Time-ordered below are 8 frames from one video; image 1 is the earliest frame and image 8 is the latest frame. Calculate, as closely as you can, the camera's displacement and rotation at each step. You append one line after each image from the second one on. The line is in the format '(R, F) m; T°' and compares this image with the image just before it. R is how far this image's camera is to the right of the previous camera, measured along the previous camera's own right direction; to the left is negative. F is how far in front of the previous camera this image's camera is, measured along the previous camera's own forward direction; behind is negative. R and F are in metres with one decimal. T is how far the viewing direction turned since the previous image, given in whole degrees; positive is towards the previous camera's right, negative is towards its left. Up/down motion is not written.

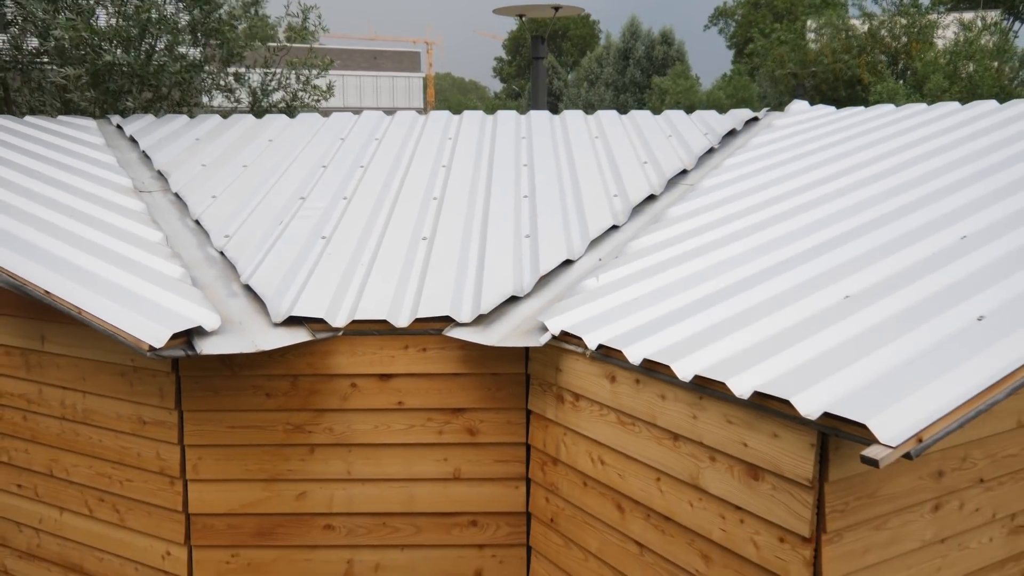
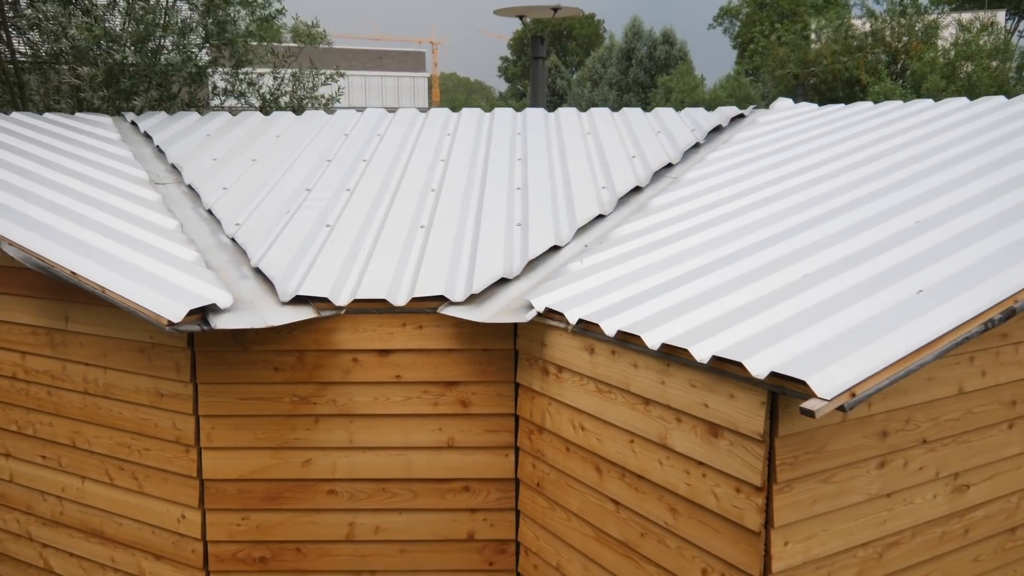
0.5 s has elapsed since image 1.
(+0.1, -0.3) m; 0°
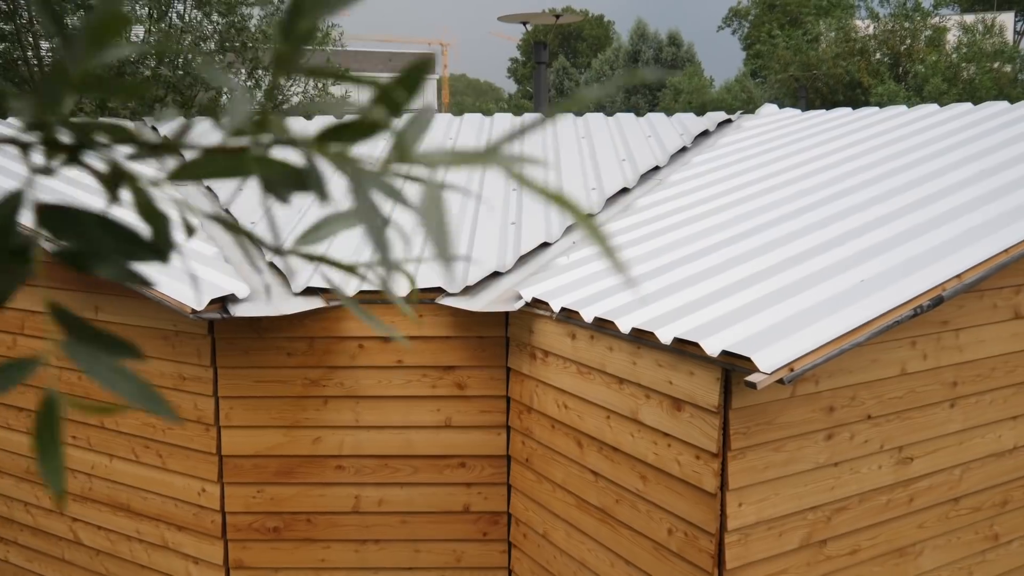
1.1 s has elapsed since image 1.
(+0.1, -0.4) m; -1°
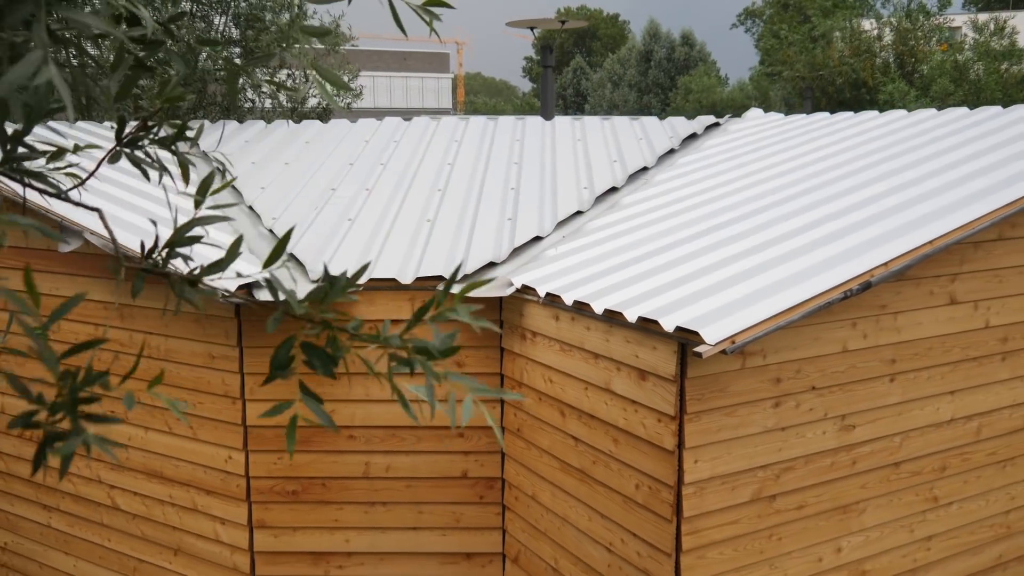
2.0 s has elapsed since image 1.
(+0.1, -0.5) m; -1°
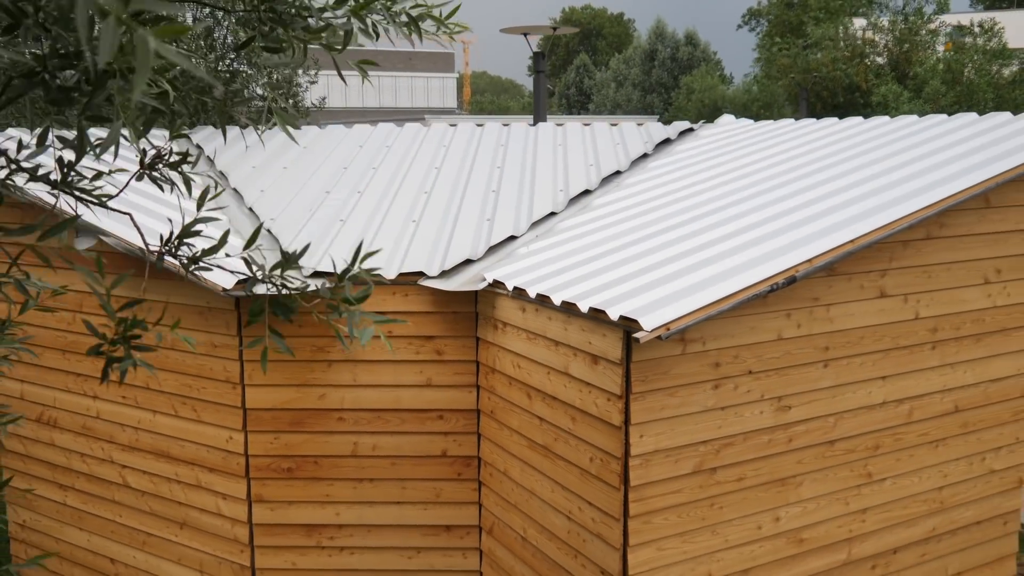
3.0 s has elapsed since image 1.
(+0.2, -0.5) m; 0°
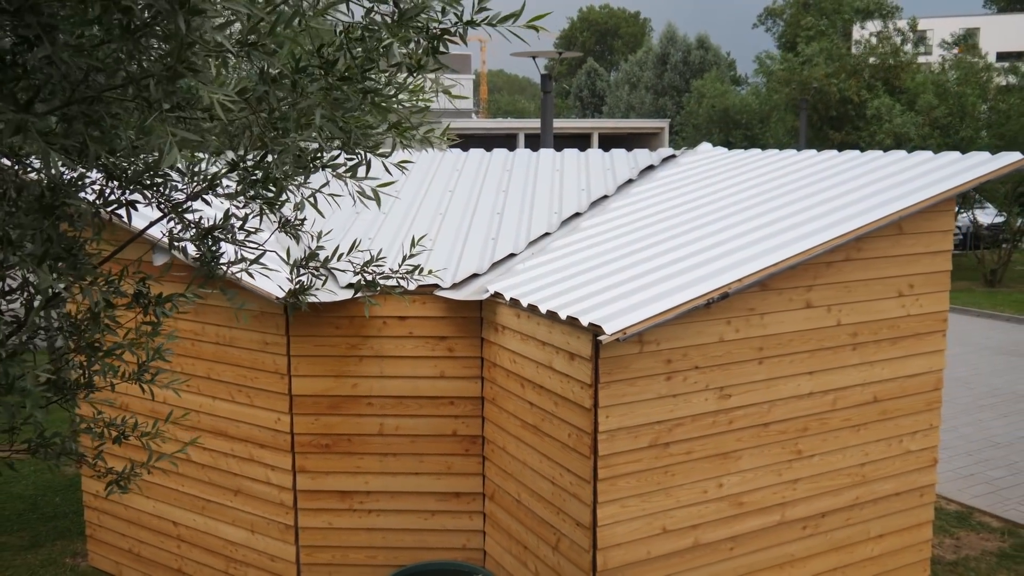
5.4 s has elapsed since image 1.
(+0.1, -1.2) m; -1°
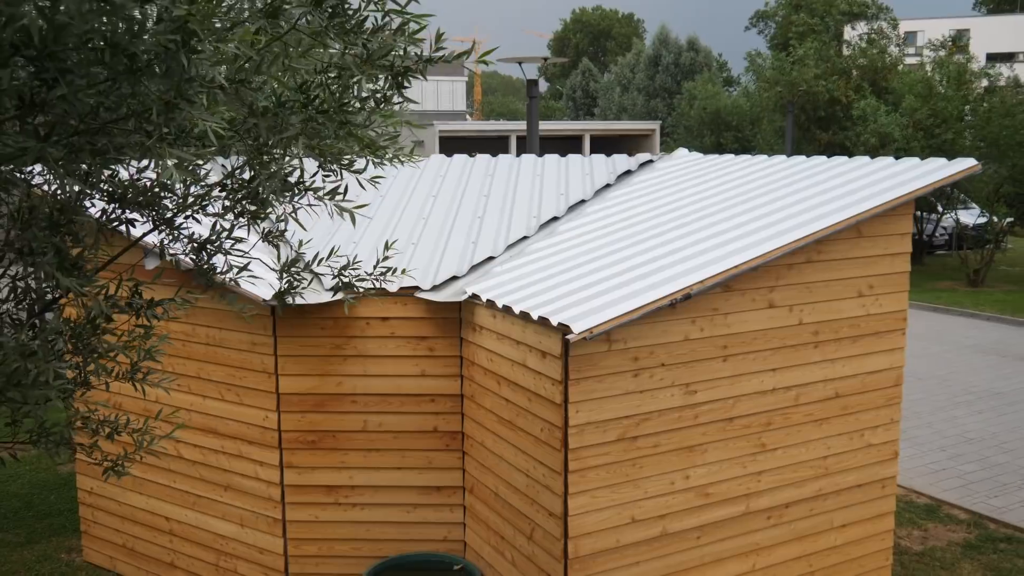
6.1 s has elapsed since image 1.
(+0.1, -0.3) m; 0°
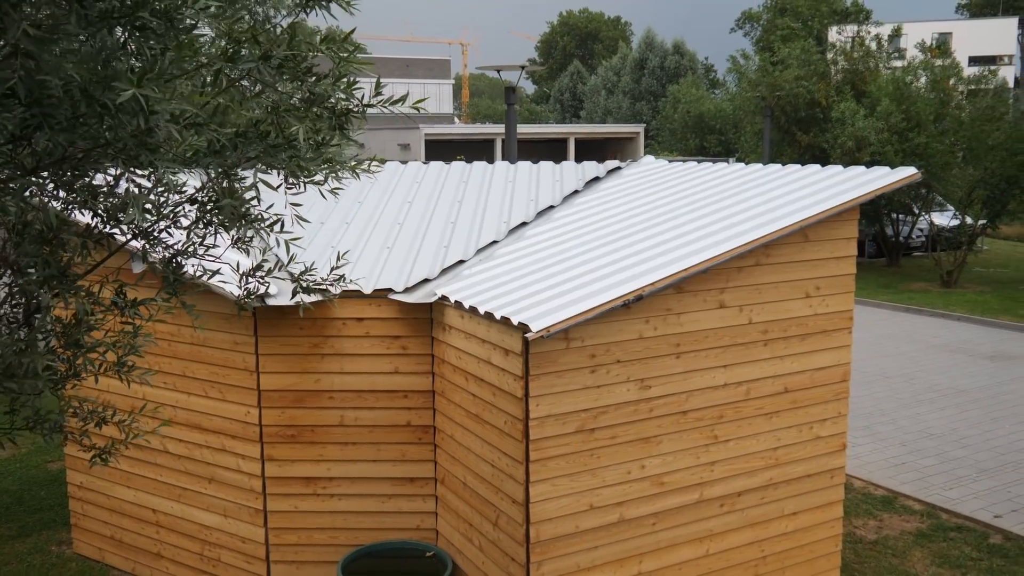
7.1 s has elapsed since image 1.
(+0.2, -0.4) m; +1°
